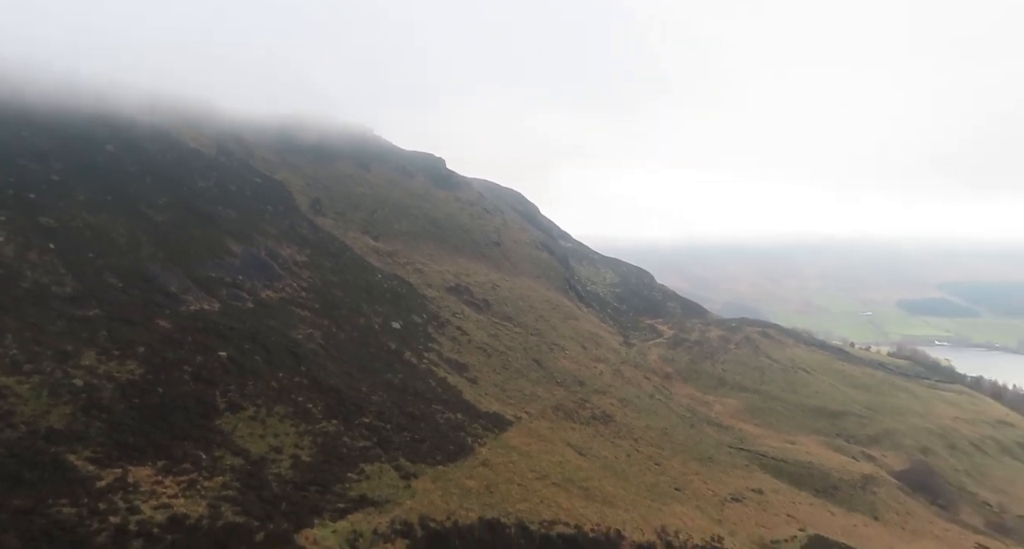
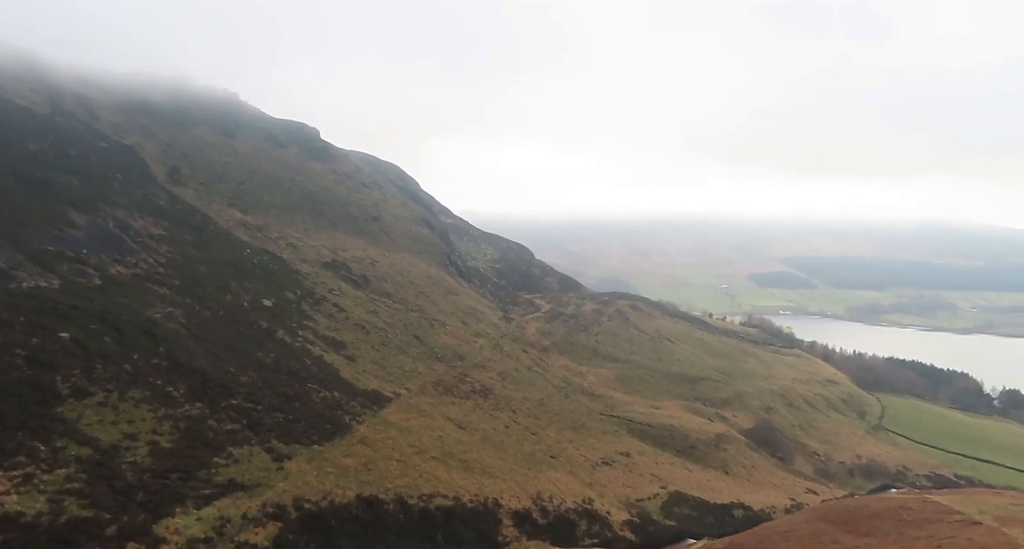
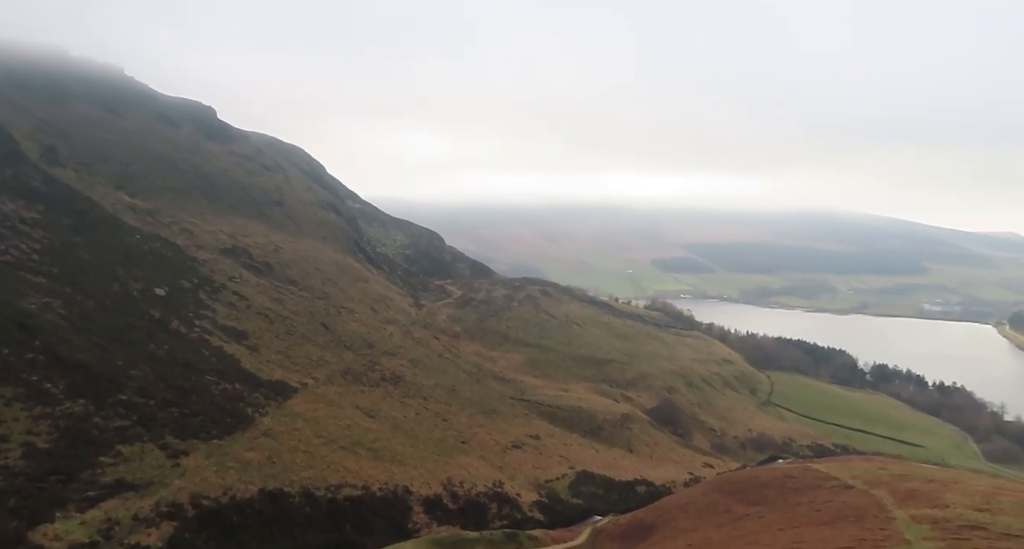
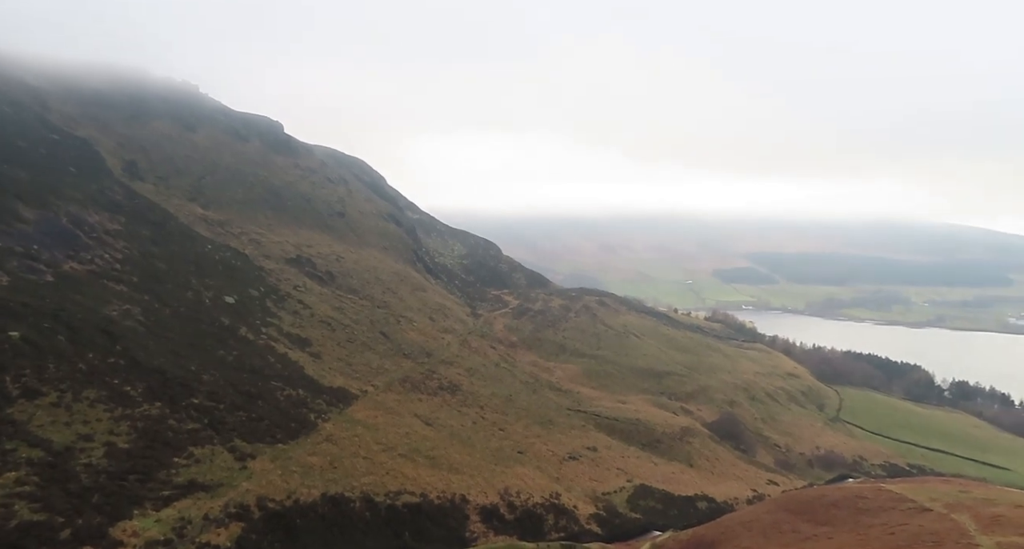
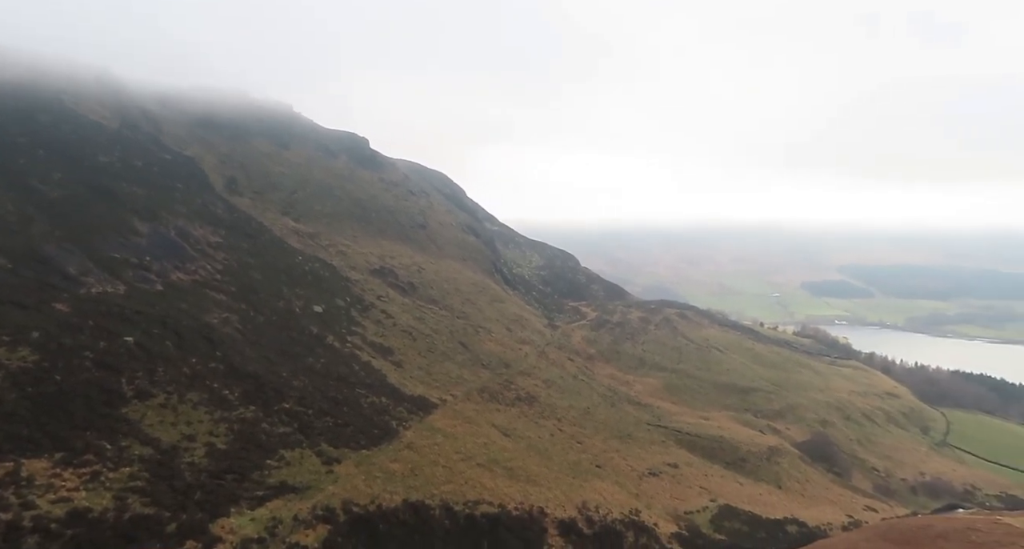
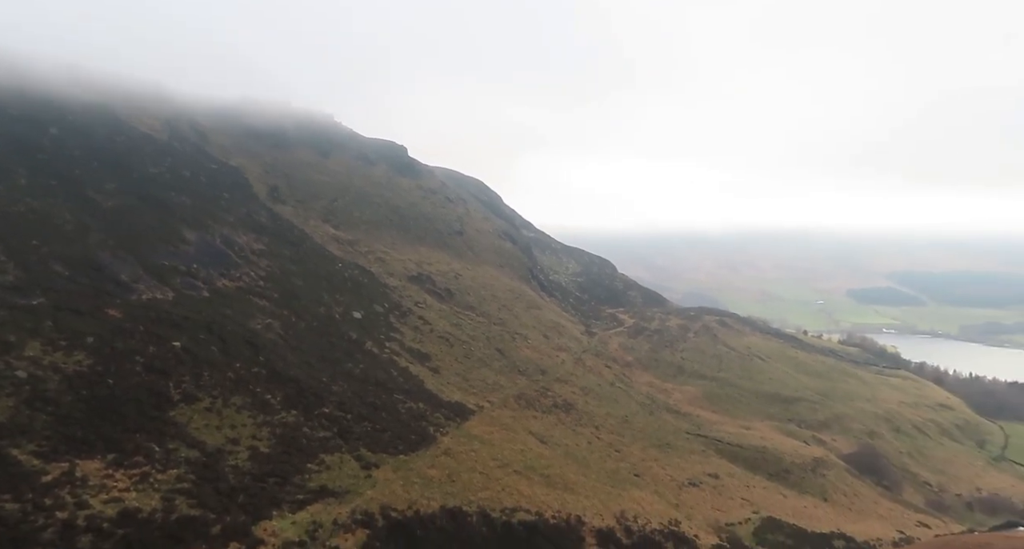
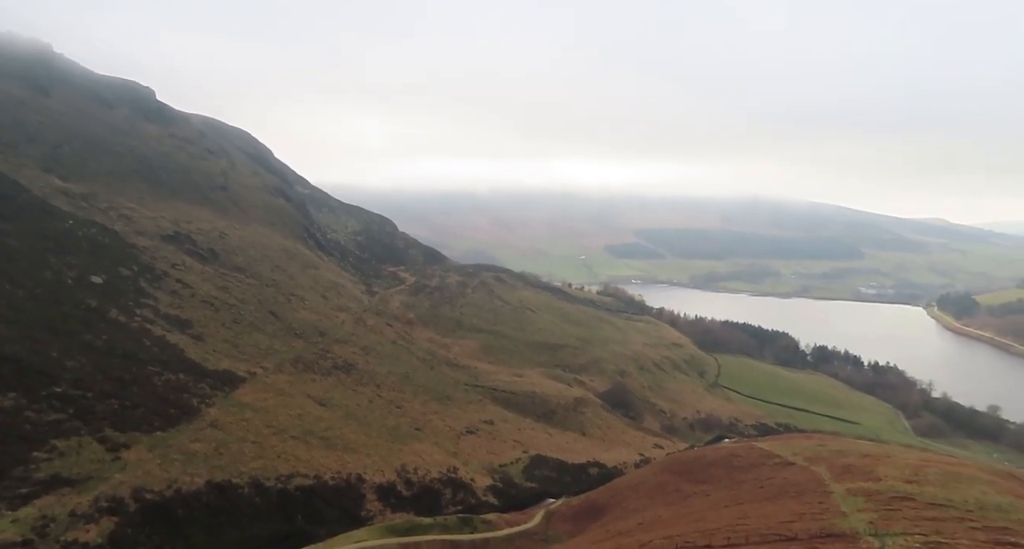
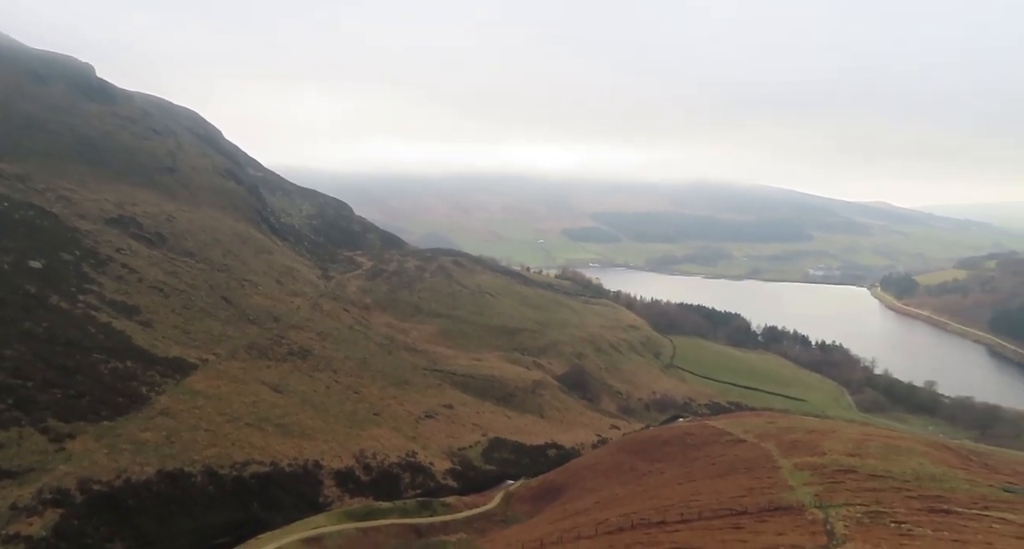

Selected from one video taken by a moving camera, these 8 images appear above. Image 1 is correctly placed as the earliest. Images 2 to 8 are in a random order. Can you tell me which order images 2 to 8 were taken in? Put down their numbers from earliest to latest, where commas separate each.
6, 5, 2, 4, 3, 7, 8
